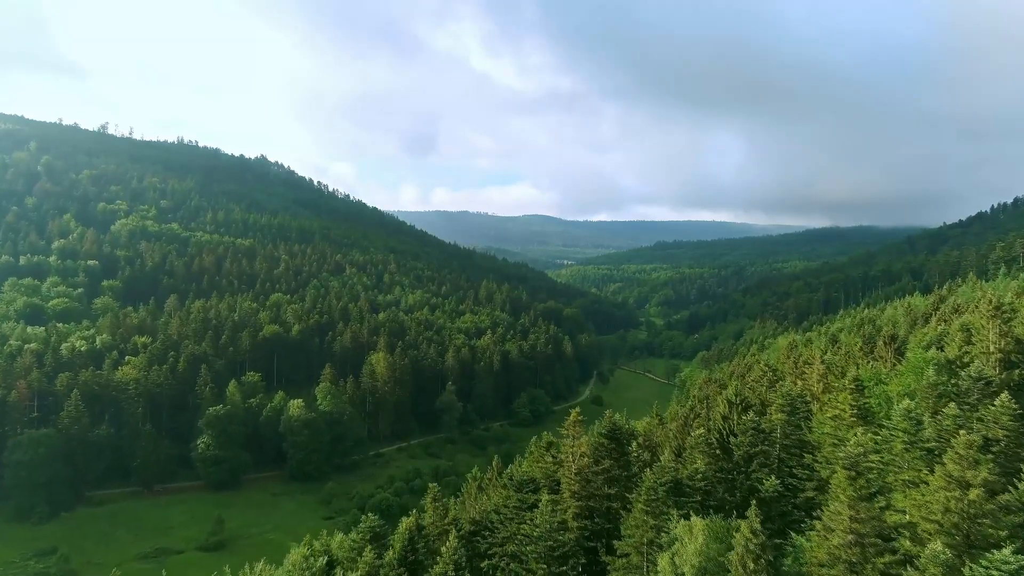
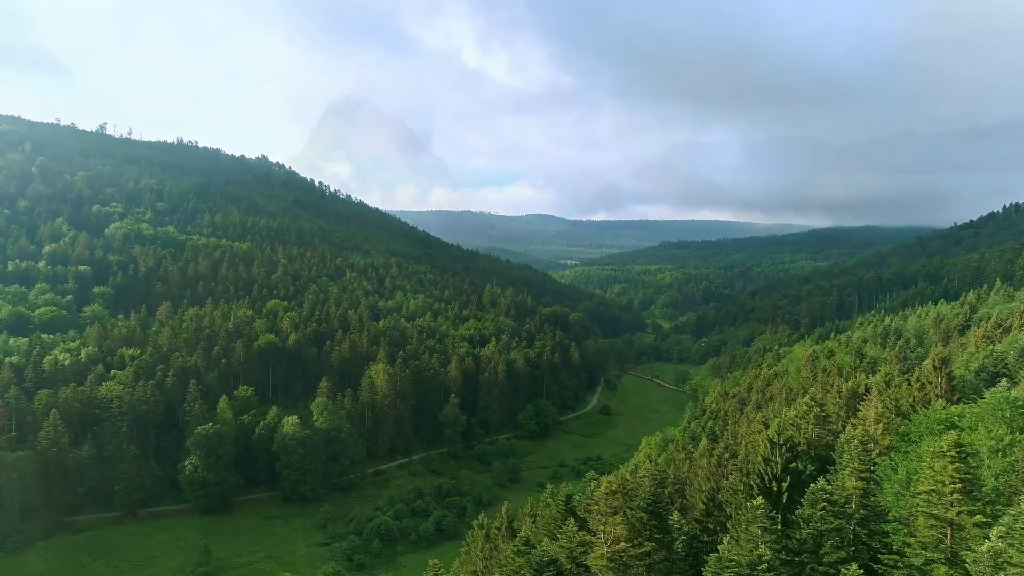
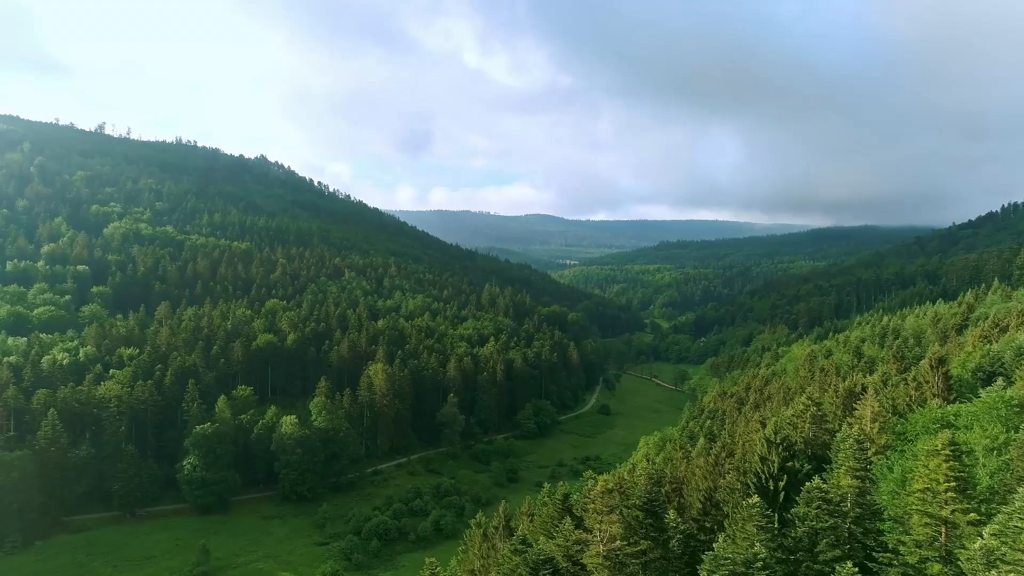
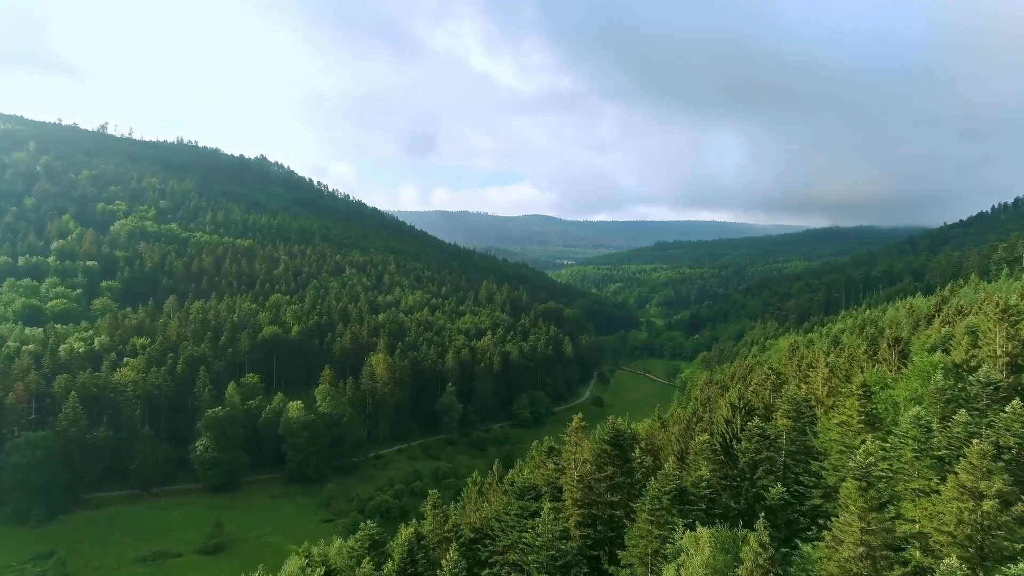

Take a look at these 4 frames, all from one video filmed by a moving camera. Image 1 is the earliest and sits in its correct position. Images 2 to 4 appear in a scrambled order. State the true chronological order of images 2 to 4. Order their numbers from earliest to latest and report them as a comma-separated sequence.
4, 3, 2
